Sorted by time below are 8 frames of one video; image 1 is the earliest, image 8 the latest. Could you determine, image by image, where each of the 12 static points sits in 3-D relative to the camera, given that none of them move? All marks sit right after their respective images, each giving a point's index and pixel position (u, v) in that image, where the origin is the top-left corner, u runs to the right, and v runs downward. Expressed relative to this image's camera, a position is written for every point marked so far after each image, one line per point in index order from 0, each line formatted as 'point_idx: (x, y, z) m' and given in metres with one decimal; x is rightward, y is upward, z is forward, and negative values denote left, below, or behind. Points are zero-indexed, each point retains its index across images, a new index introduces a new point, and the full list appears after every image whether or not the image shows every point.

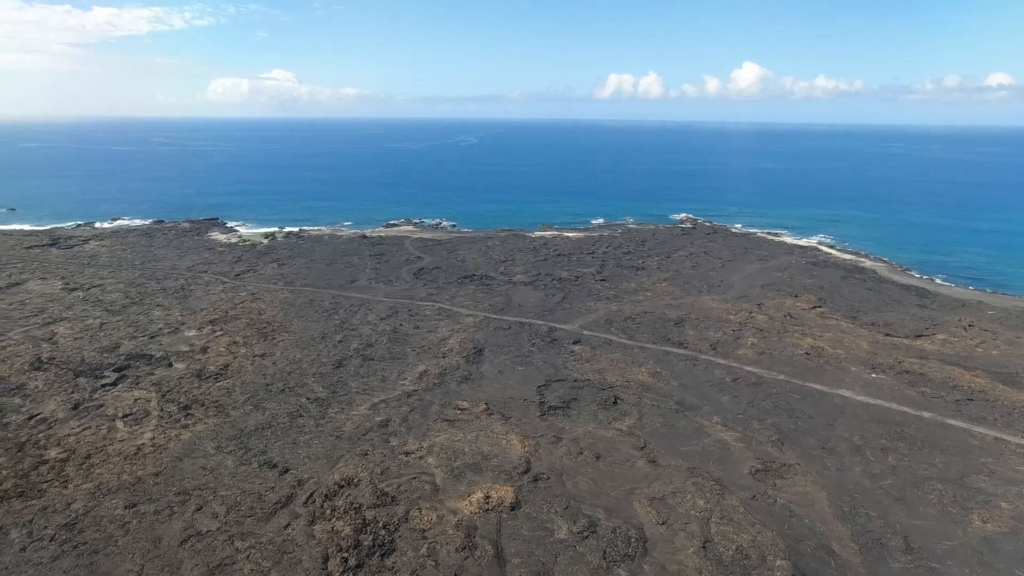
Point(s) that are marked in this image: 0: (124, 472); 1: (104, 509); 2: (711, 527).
0: (-13.4, -6.4, +19.2) m
1: (-12.8, -6.9, +17.4) m
2: (+5.9, -7.1, +16.4) m
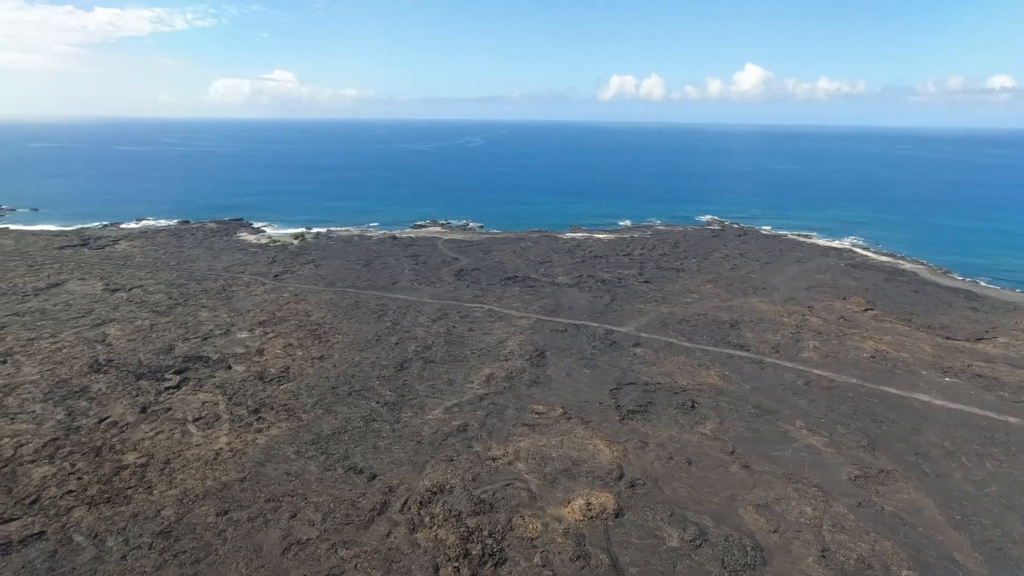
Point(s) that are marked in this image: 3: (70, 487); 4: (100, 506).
0: (-10.3, -6.4, +18.8) m
1: (-9.6, -7.0, +17.0) m
2: (+9.0, -7.1, +16.0) m
3: (-14.6, -6.6, +18.3) m
4: (-13.0, -6.9, +17.5) m
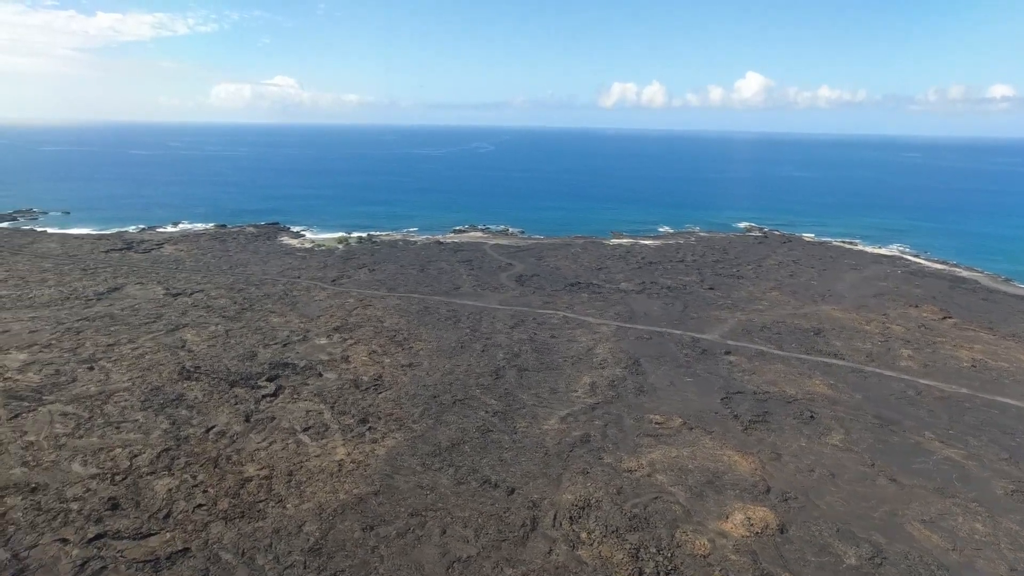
0: (-5.6, -6.6, +18.1) m
1: (-5.0, -7.1, +16.3) m
2: (+13.7, -7.3, +15.4) m
3: (-9.9, -6.7, +17.5) m
4: (-8.3, -7.0, +16.7) m
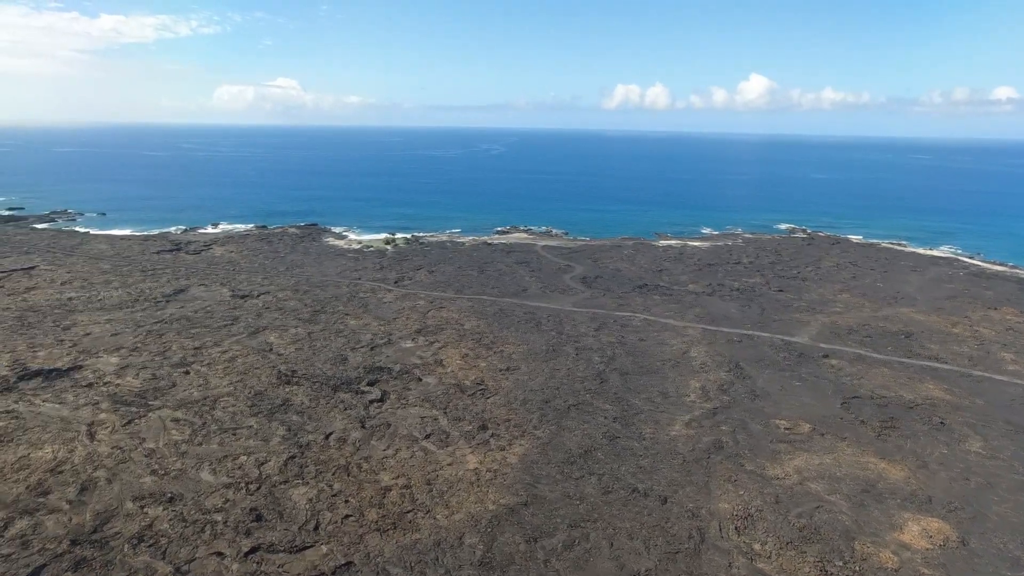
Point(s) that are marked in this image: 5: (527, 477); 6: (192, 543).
0: (-0.8, -6.7, +17.4) m
1: (-0.2, -7.2, +15.6) m
2: (+18.5, -7.4, +14.7) m
3: (-5.1, -6.8, +16.9) m
4: (-3.5, -7.1, +16.1) m
5: (+0.5, -6.3, +18.6) m
6: (-8.9, -7.1, +15.4) m
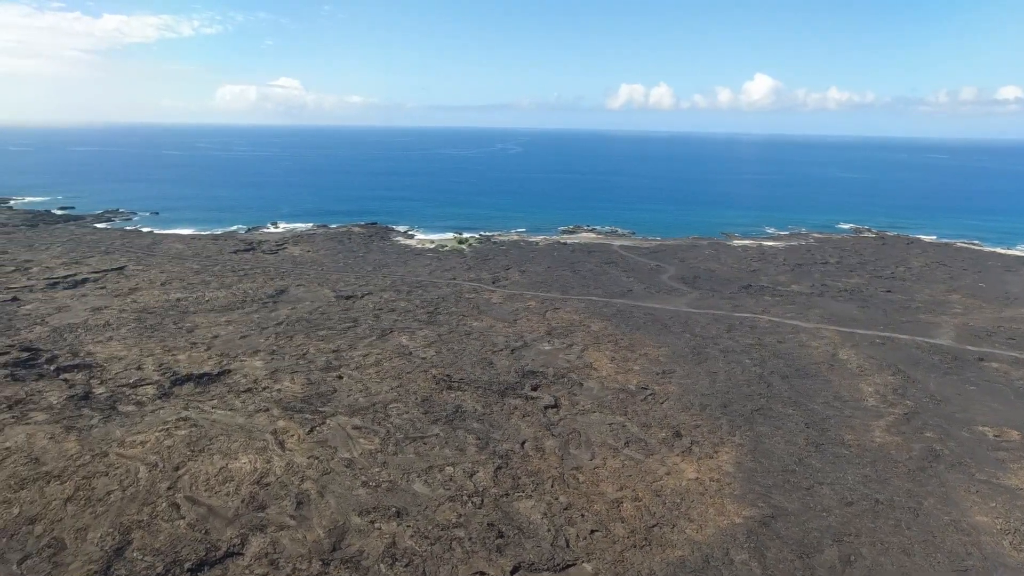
0: (+6.4, -6.7, +16.5) m
1: (+7.0, -7.2, +14.7) m
2: (+25.7, -7.4, +13.8) m
3: (+2.1, -6.8, +15.9) m
4: (+3.7, -7.1, +15.1) m
5: (+7.7, -6.4, +17.6) m
6: (-1.7, -7.1, +14.4) m
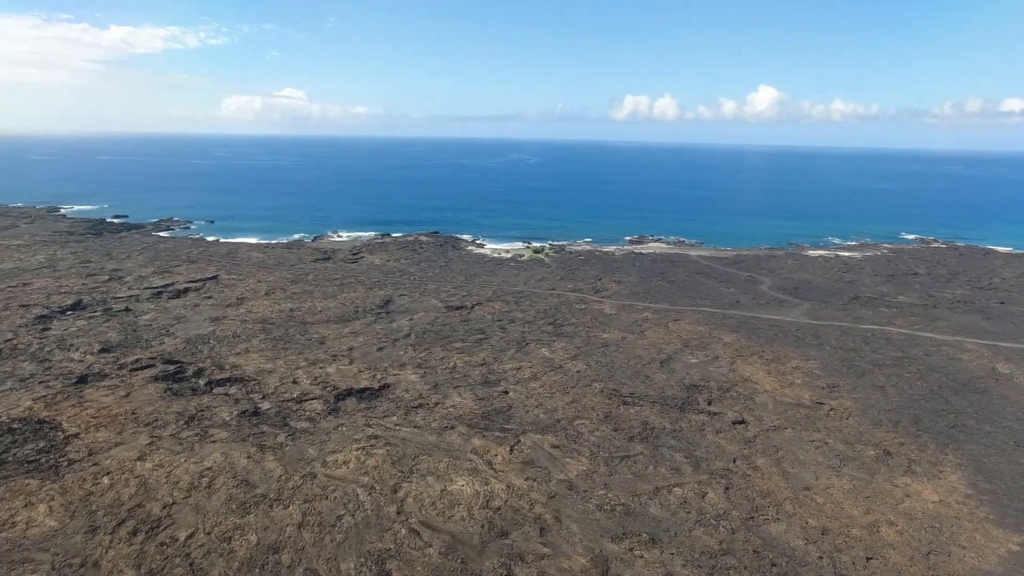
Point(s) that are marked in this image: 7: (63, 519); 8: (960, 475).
0: (+13.5, -7.0, +15.4) m
1: (+14.1, -7.5, +13.6) m
2: (+32.8, -7.7, +12.8) m
3: (+9.2, -7.1, +14.8) m
4: (+10.8, -7.4, +14.0) m
5: (+14.8, -6.7, +16.6) m
6: (+5.4, -7.4, +13.4) m
7: (-11.8, -6.1, +14.7) m
8: (+14.7, -6.2, +18.4) m
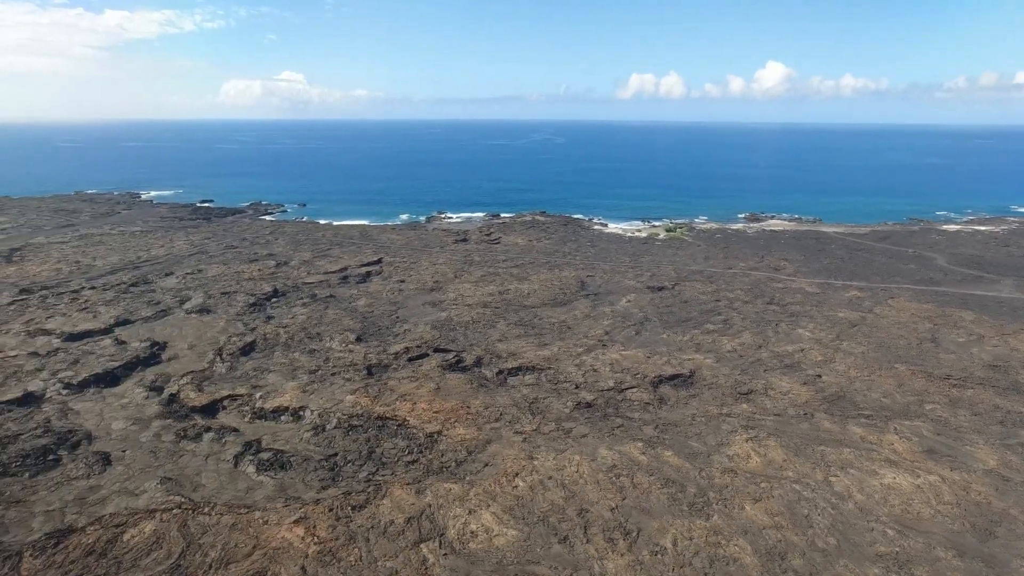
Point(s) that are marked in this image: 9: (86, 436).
0: (+25.5, -6.1, +14.0) m
1: (+26.2, -6.6, +12.3) m
2: (+44.9, -6.6, +11.6) m
3: (+21.2, -6.3, +13.4) m
4: (+22.9, -6.5, +12.7) m
5: (+26.8, -5.7, +15.2) m
6: (+17.5, -6.7, +12.0) m
7: (+0.2, -5.7, +13.2) m
8: (+26.8, -5.2, +17.0) m
9: (-12.8, -4.5, +16.8) m
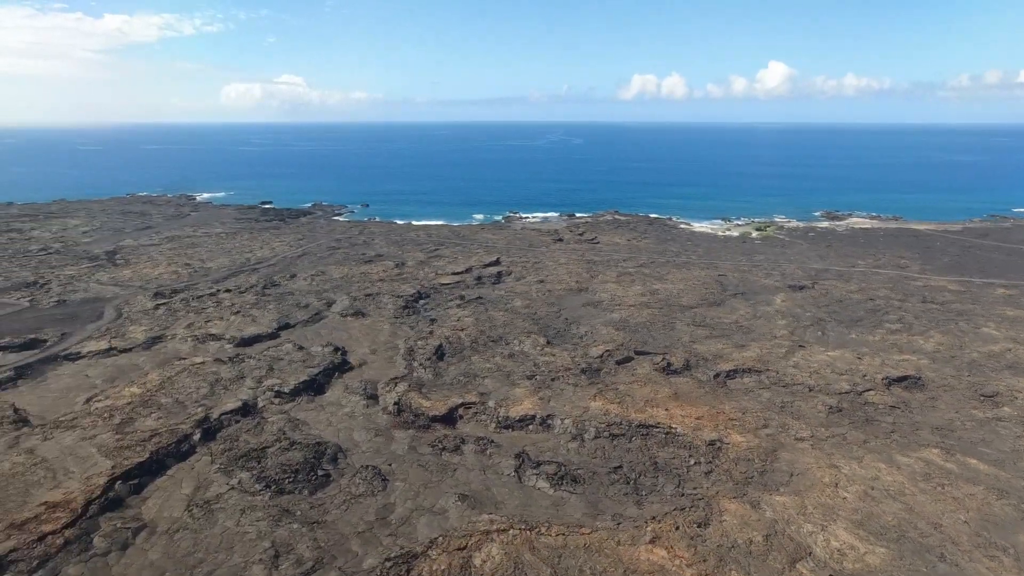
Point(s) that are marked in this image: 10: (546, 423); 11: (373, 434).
0: (+33.5, -5.8, +13.1) m
1: (+34.2, -6.3, +11.3) m
2: (+52.8, -6.1, +10.7) m
3: (+29.2, -6.0, +12.5) m
4: (+30.8, -6.3, +11.7) m
5: (+34.7, -5.4, +14.3) m
6: (+25.4, -6.4, +11.0) m
7: (+8.1, -5.6, +12.1) m
8: (+34.7, -4.9, +16.1) m
9: (-4.9, -4.5, +15.6) m
10: (+1.0, -4.0, +16.6) m
11: (-4.1, -4.3, +16.3) m
